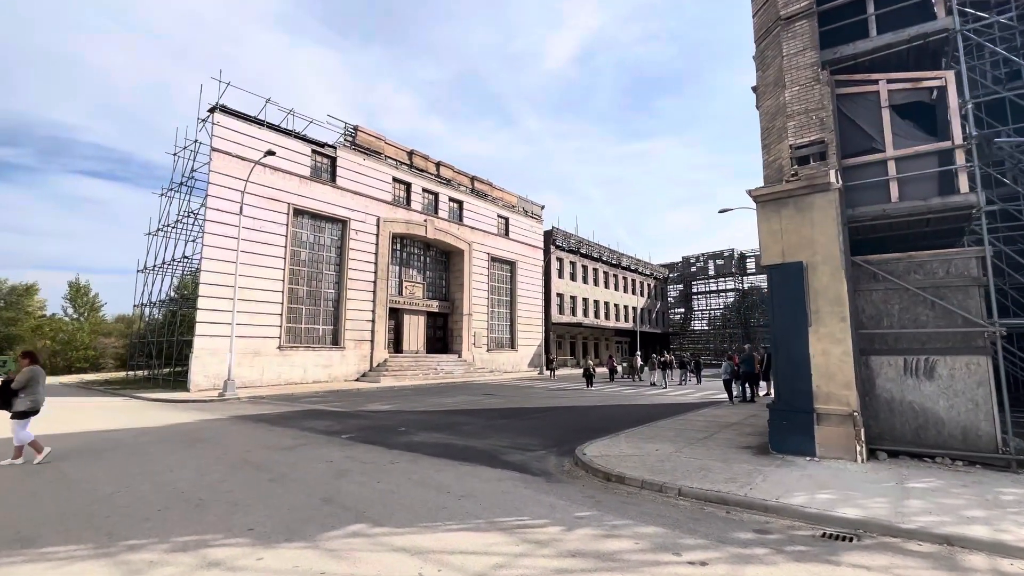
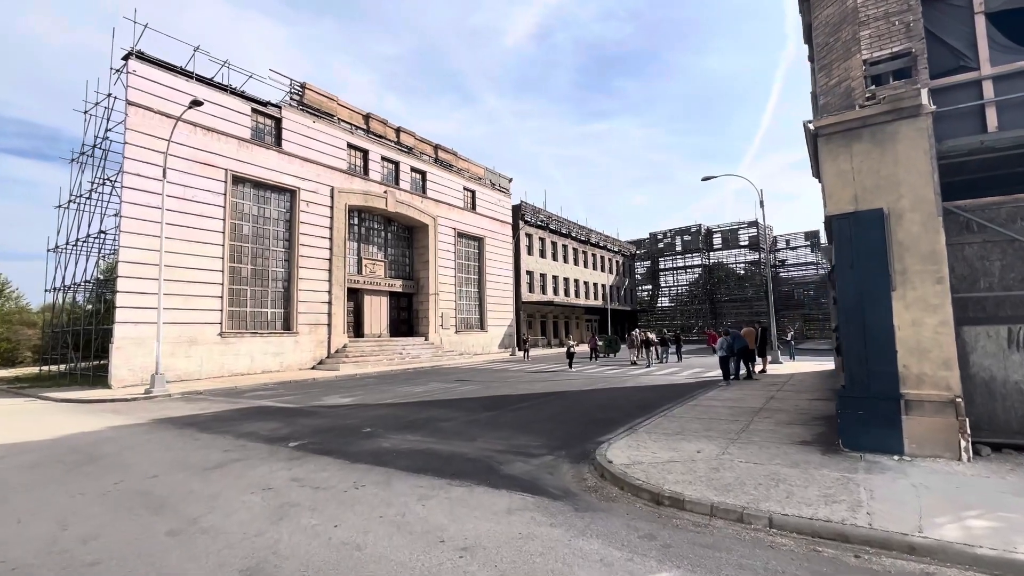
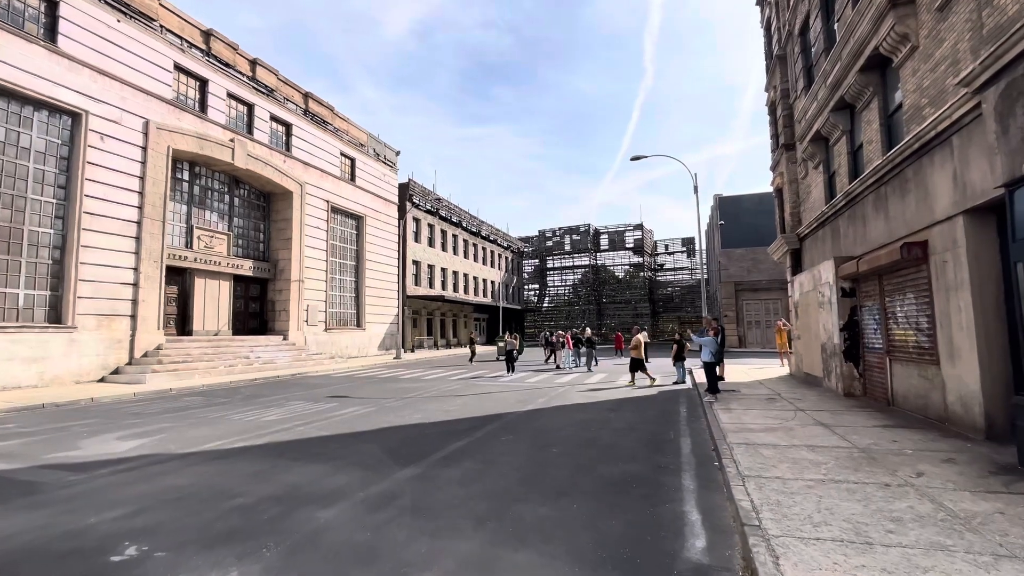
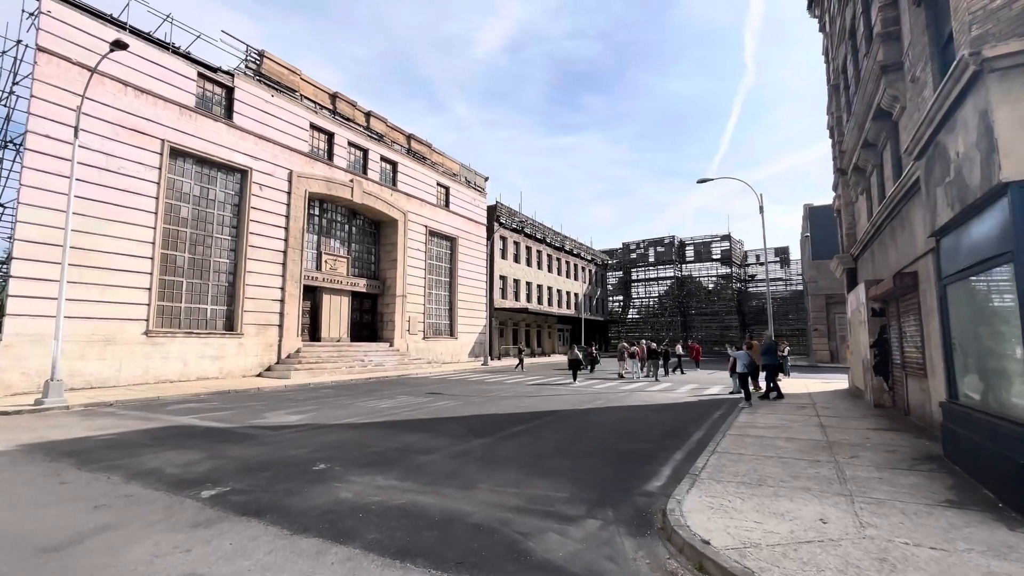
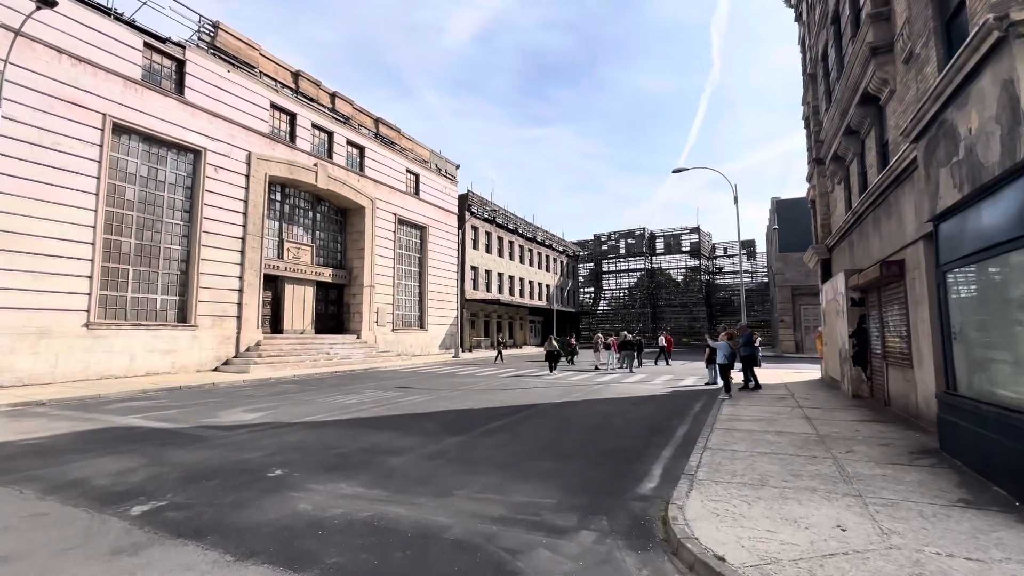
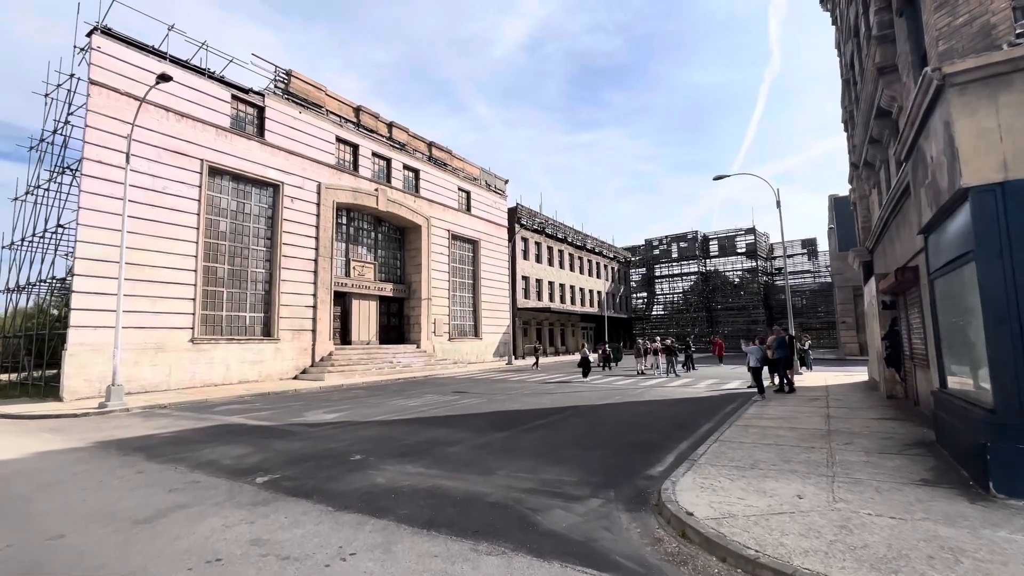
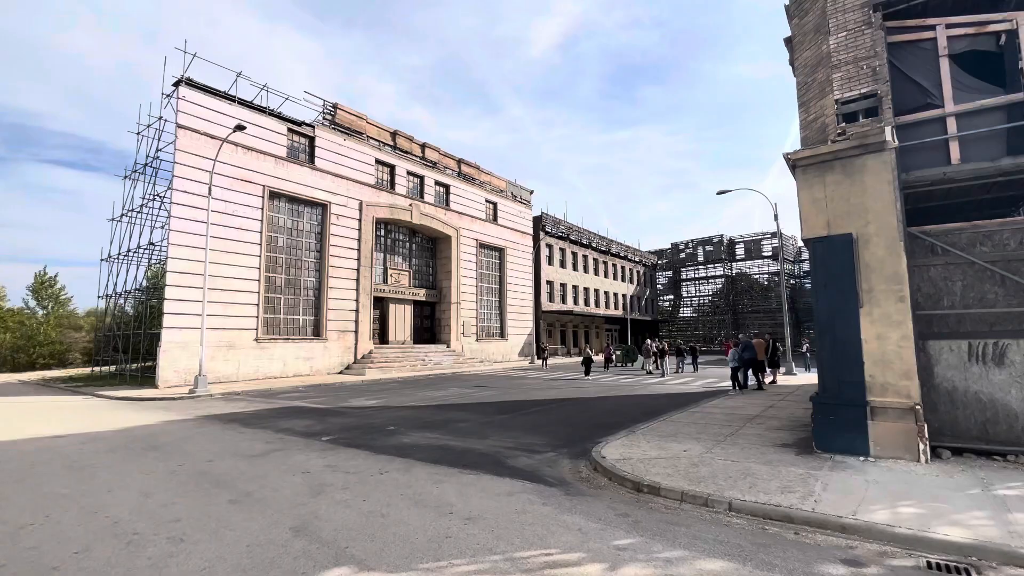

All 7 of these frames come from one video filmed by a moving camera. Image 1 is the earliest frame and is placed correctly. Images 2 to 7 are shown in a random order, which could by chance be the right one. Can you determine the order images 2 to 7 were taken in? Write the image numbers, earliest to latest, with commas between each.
7, 2, 6, 4, 5, 3
